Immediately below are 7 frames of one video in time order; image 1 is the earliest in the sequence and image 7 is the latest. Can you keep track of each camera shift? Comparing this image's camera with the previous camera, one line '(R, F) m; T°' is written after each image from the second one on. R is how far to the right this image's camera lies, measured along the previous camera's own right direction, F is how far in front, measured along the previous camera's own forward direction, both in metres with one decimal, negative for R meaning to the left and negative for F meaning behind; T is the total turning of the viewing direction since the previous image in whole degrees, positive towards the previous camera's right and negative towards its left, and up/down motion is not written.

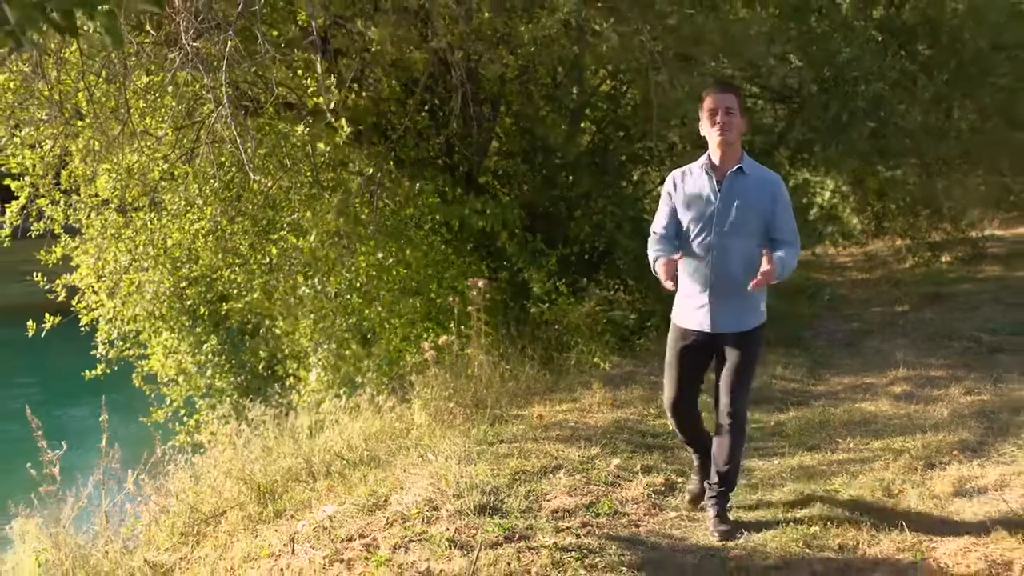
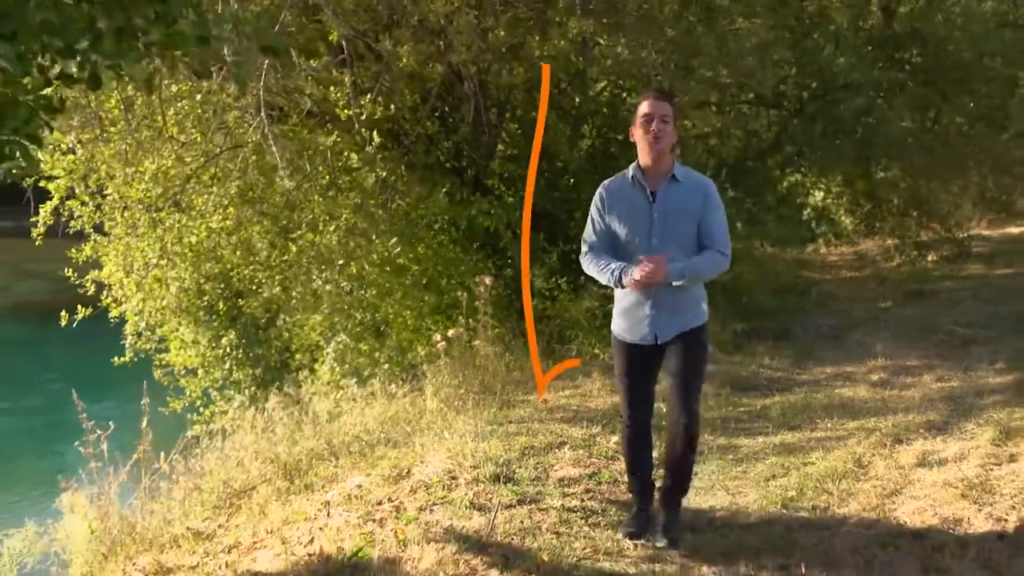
(0.0, -0.5) m; 0°
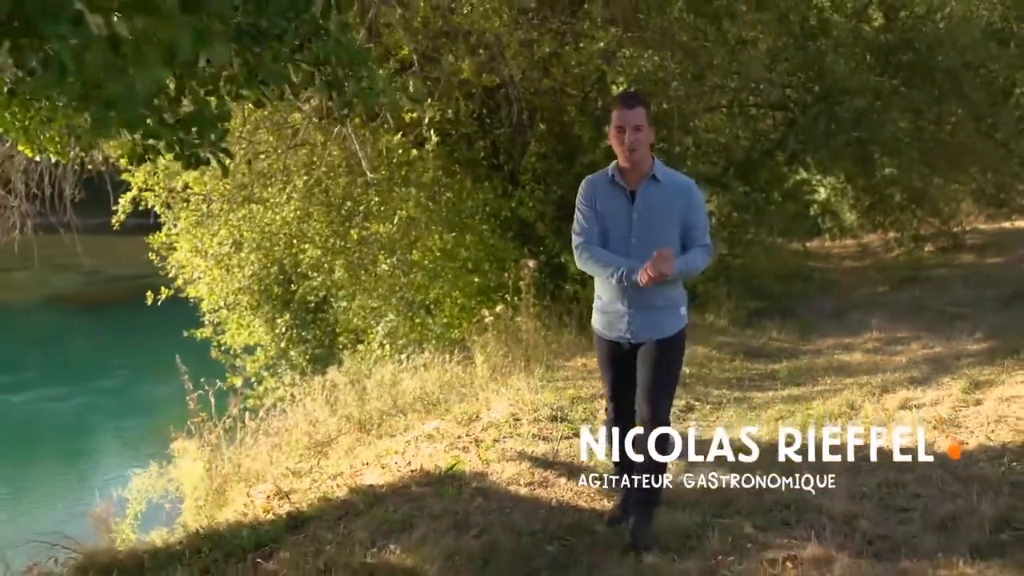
(-0.2, -0.9) m; 0°
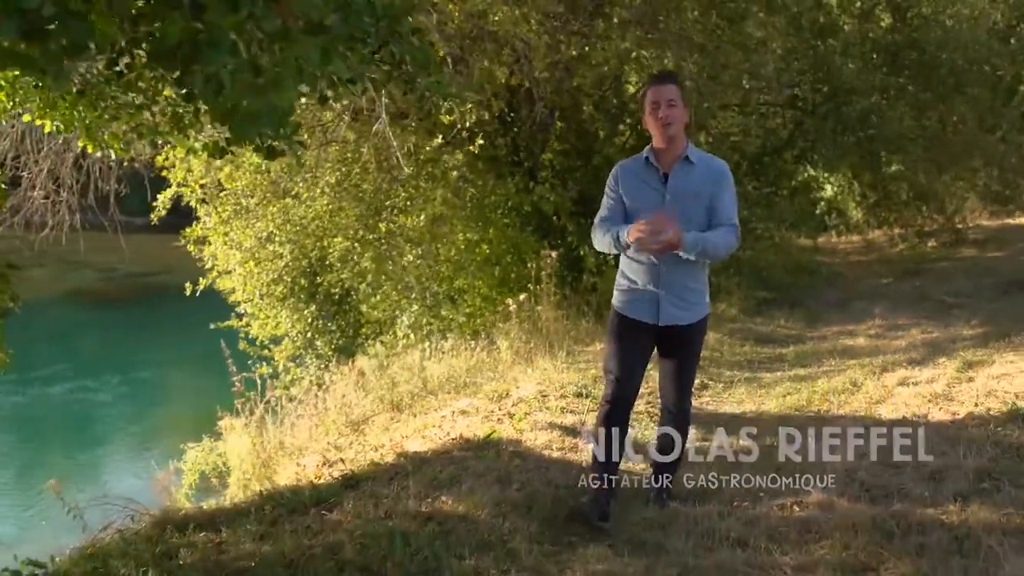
(-0.1, -0.4) m; 0°
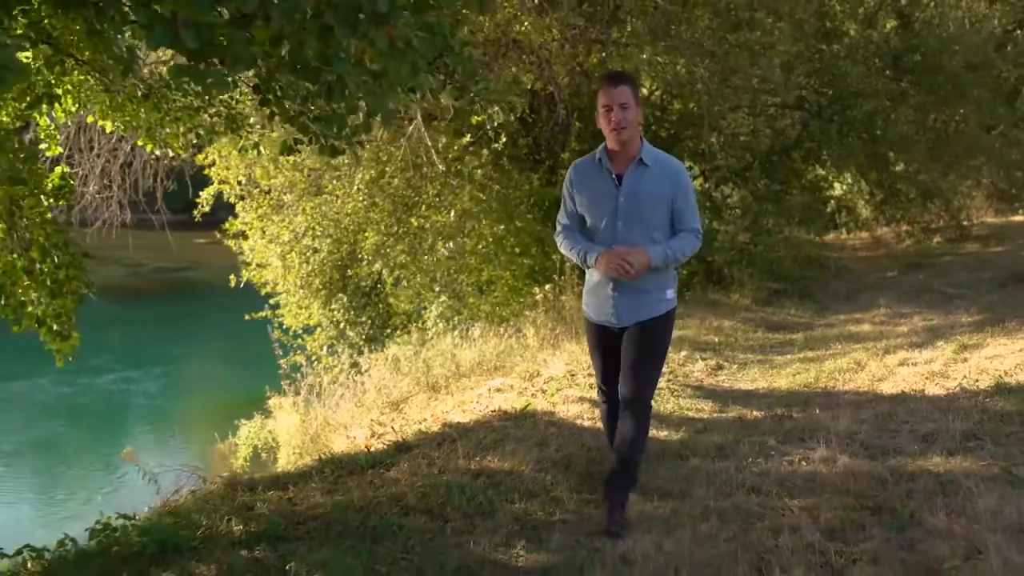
(-0.1, -0.5) m; 0°
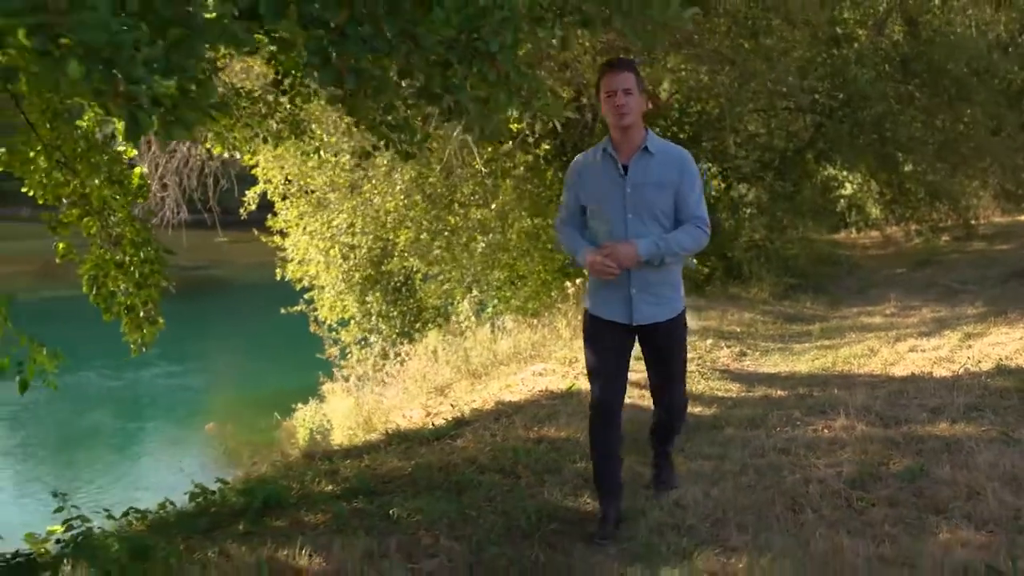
(-0.2, -0.6) m; 0°
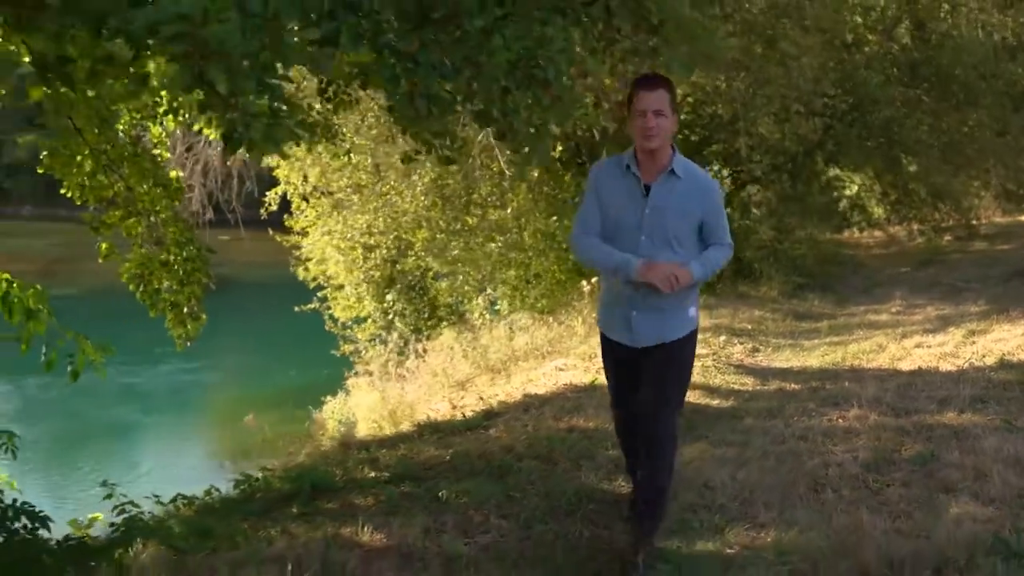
(-0.1, -0.3) m; 0°
